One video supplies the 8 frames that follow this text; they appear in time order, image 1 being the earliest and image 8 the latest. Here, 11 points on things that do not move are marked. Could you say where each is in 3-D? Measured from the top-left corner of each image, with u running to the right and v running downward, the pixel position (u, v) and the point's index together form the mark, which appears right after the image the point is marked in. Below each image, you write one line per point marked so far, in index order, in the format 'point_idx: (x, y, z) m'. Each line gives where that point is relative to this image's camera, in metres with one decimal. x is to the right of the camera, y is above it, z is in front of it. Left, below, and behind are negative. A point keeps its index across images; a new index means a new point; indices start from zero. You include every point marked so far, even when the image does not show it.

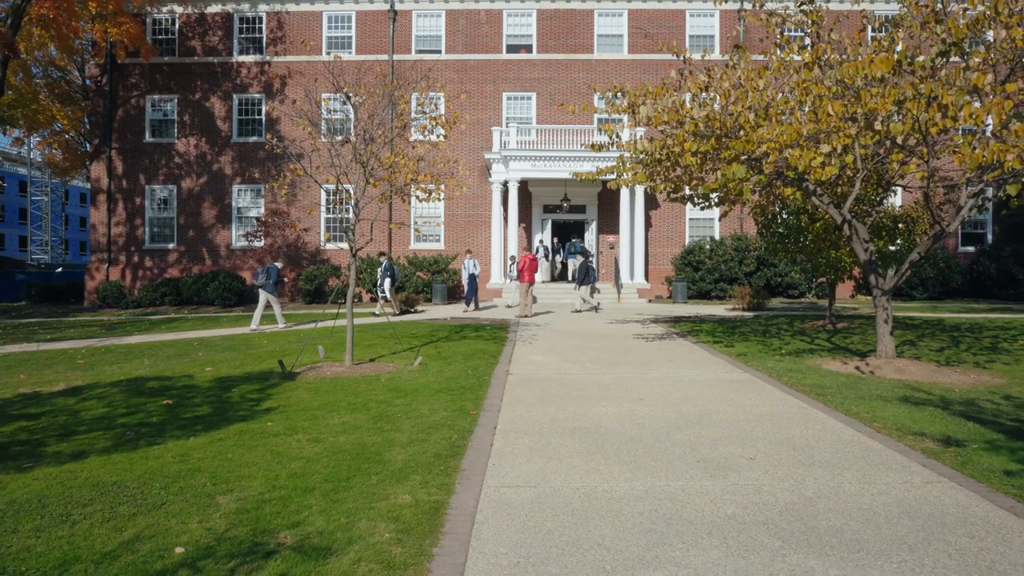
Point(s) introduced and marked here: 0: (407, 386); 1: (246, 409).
0: (-1.3, -1.2, +9.9) m
1: (-2.9, -1.3, +8.7) m
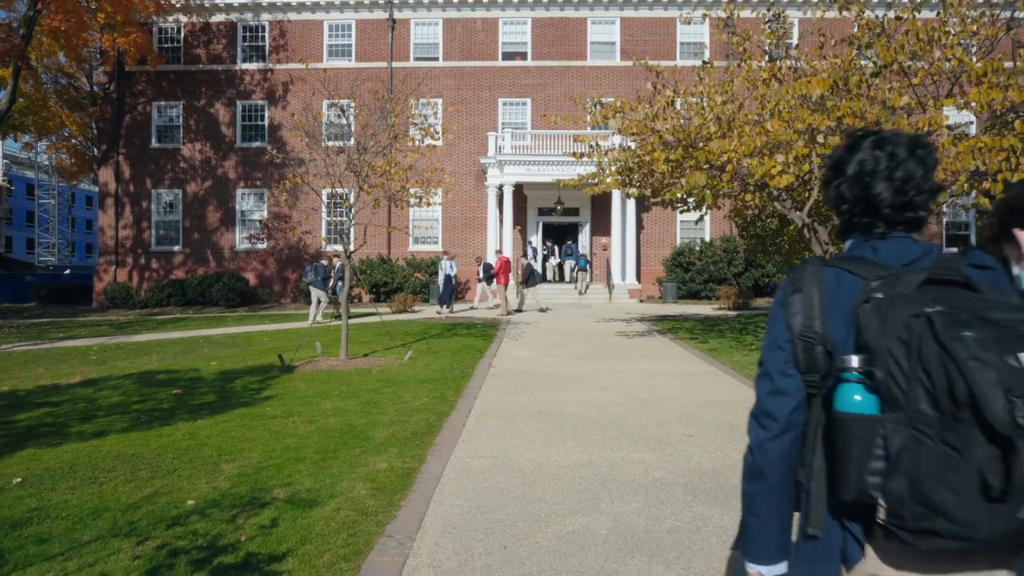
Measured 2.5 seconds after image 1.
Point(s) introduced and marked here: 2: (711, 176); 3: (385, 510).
0: (-1.6, -1.2, +10.8) m
1: (-3.2, -1.3, +9.6) m
2: (+2.9, +1.6, +11.8) m
3: (-0.8, -1.4, +5.0) m
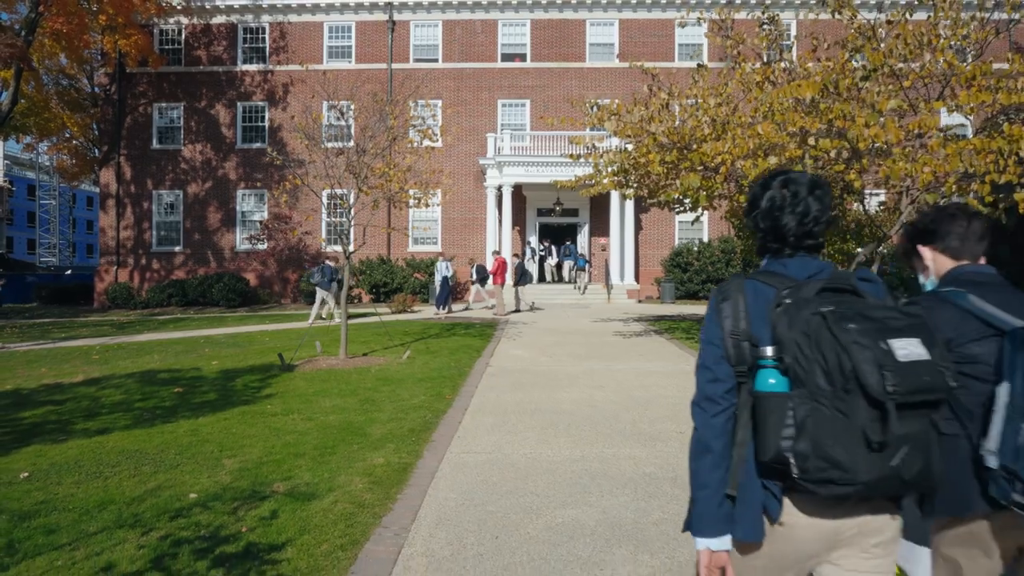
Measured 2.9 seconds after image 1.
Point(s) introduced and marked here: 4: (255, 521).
0: (-1.6, -1.2, +11.0) m
1: (-3.2, -1.3, +9.8) m
2: (+2.9, +1.6, +12.0) m
3: (-0.8, -1.4, +5.2) m
4: (-1.6, -1.4, +4.9) m
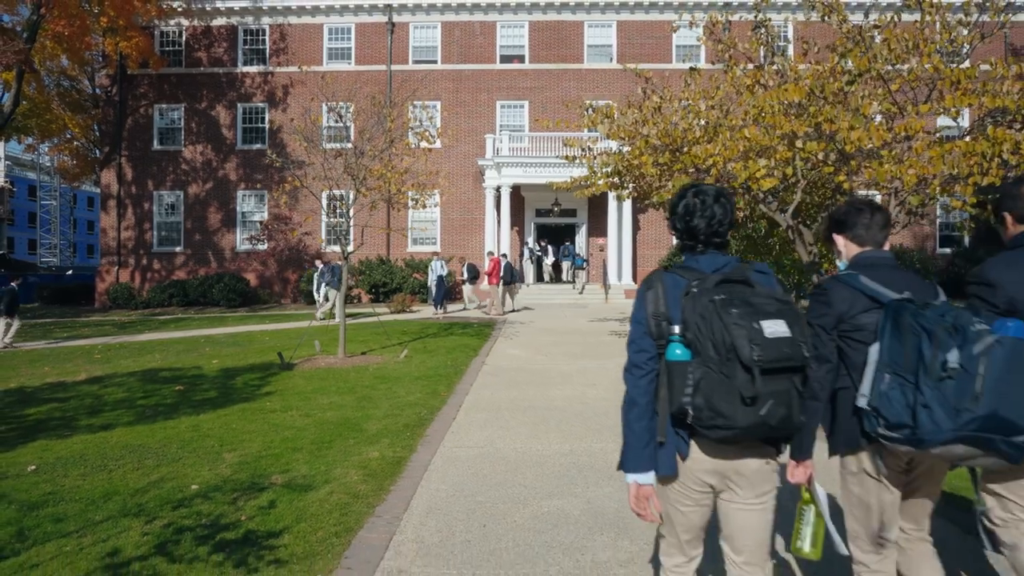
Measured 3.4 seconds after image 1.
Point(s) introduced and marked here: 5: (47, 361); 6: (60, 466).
0: (-1.7, -1.2, +11.2) m
1: (-3.3, -1.3, +10.0) m
2: (+2.8, +1.6, +12.2) m
3: (-0.9, -1.4, +5.4) m
4: (-1.6, -1.4, +5.1) m
5: (-8.5, -1.3, +14.6) m
6: (-3.5, -1.4, +6.3) m
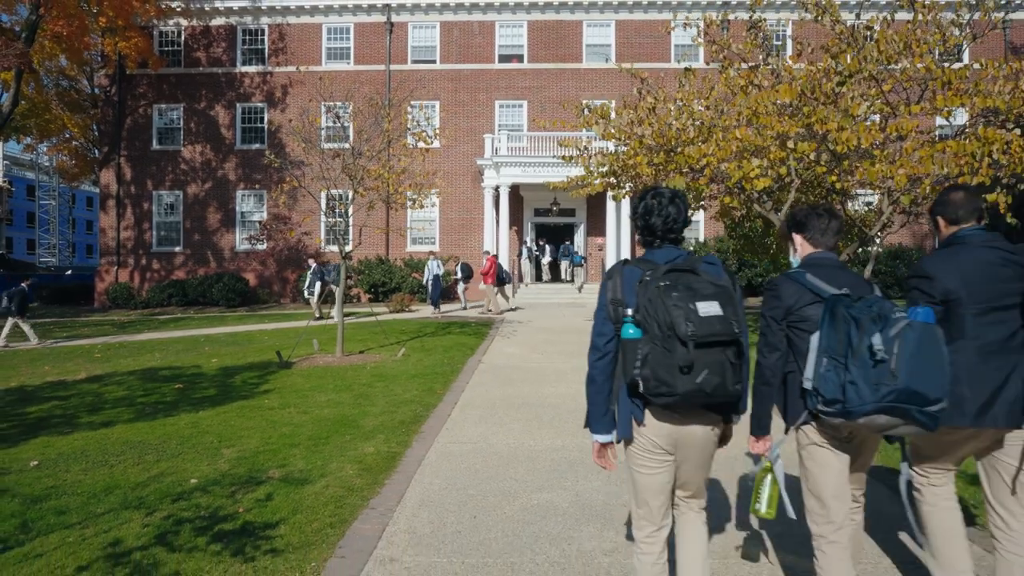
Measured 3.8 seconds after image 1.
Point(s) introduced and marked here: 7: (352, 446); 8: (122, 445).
0: (-1.7, -1.2, +11.4) m
1: (-3.4, -1.3, +10.1) m
2: (+2.8, +1.7, +12.3) m
3: (-1.0, -1.4, +5.6) m
4: (-1.7, -1.4, +5.2) m
5: (-8.5, -1.3, +14.8) m
6: (-3.6, -1.4, +6.4) m
7: (-1.4, -1.3, +6.8) m
8: (-3.4, -1.4, +7.0) m
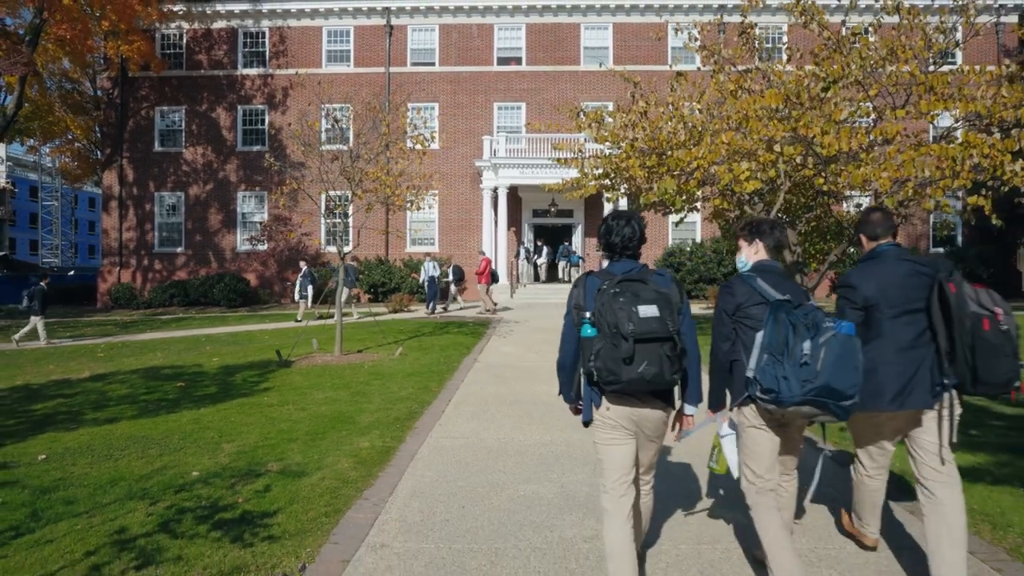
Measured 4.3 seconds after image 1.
0: (-1.8, -1.2, +11.6) m
1: (-3.4, -1.3, +10.4) m
2: (+2.7, +1.7, +12.6) m
3: (-1.1, -1.4, +5.8) m
4: (-1.8, -1.4, +5.5) m
5: (-8.6, -1.3, +15.0) m
6: (-3.7, -1.4, +6.7) m
7: (-1.4, -1.3, +7.0) m
8: (-3.5, -1.4, +7.2) m
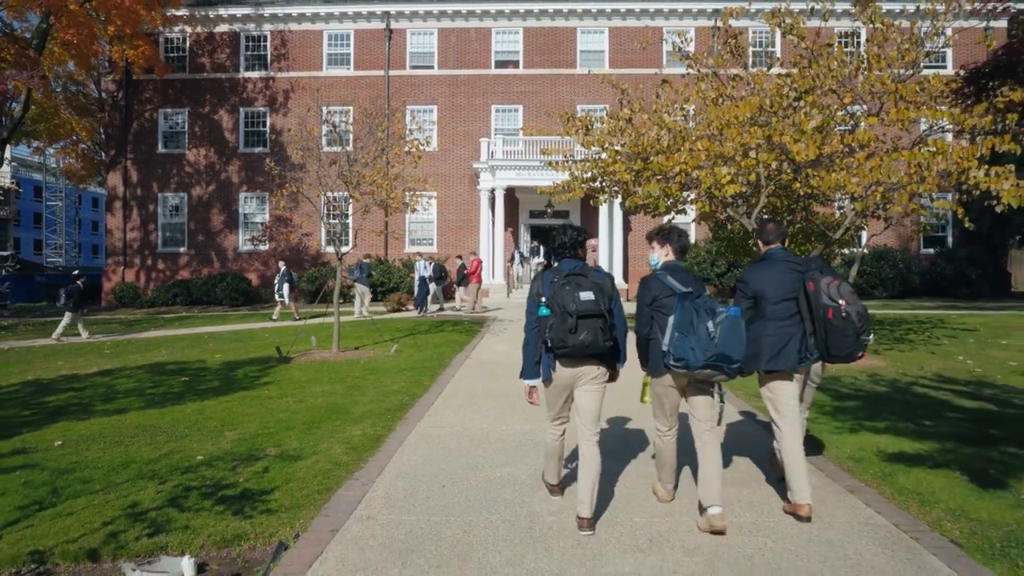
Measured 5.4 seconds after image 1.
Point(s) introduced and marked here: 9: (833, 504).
0: (-2.0, -1.2, +12.1) m
1: (-3.6, -1.3, +10.9) m
2: (+2.5, +1.7, +13.1) m
3: (-1.2, -1.4, +6.3) m
4: (-1.9, -1.4, +6.0) m
5: (-8.8, -1.3, +15.6) m
6: (-3.8, -1.4, +7.2) m
7: (-1.6, -1.3, +7.6) m
8: (-3.6, -1.4, +7.7) m
9: (+2.1, -1.4, +5.4) m
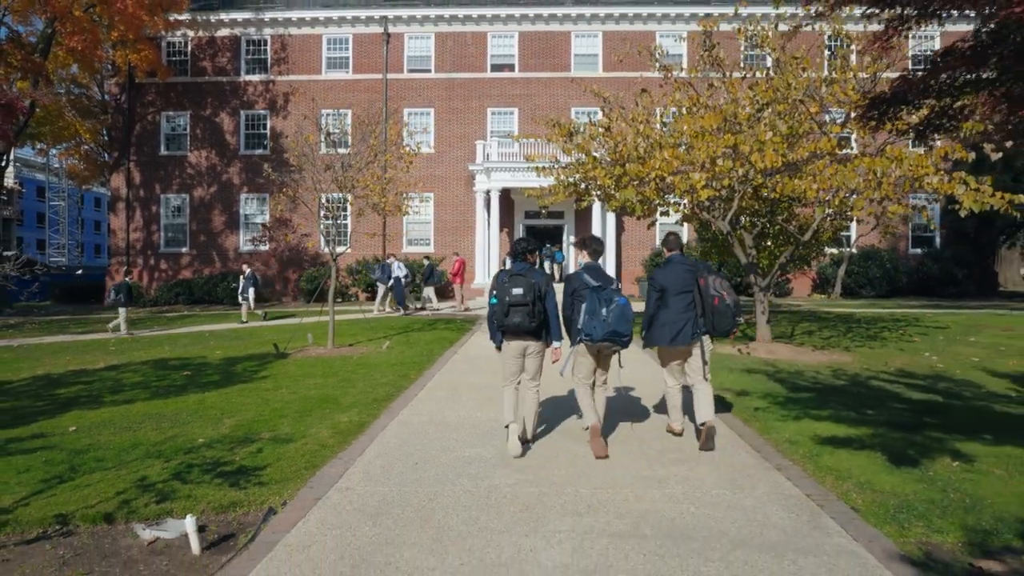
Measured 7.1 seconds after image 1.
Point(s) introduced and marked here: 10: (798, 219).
0: (-2.2, -1.2, +12.9) m
1: (-3.9, -1.3, +11.7) m
2: (+2.3, +1.7, +13.8) m
3: (-1.5, -1.4, +7.1) m
4: (-2.2, -1.4, +6.7) m
5: (-9.0, -1.3, +16.3) m
6: (-4.1, -1.4, +7.9) m
7: (-1.9, -1.3, +8.3) m
8: (-3.9, -1.4, +8.5) m
9: (+1.8, -1.4, +6.1) m
10: (+5.2, +1.3, +14.7) m
